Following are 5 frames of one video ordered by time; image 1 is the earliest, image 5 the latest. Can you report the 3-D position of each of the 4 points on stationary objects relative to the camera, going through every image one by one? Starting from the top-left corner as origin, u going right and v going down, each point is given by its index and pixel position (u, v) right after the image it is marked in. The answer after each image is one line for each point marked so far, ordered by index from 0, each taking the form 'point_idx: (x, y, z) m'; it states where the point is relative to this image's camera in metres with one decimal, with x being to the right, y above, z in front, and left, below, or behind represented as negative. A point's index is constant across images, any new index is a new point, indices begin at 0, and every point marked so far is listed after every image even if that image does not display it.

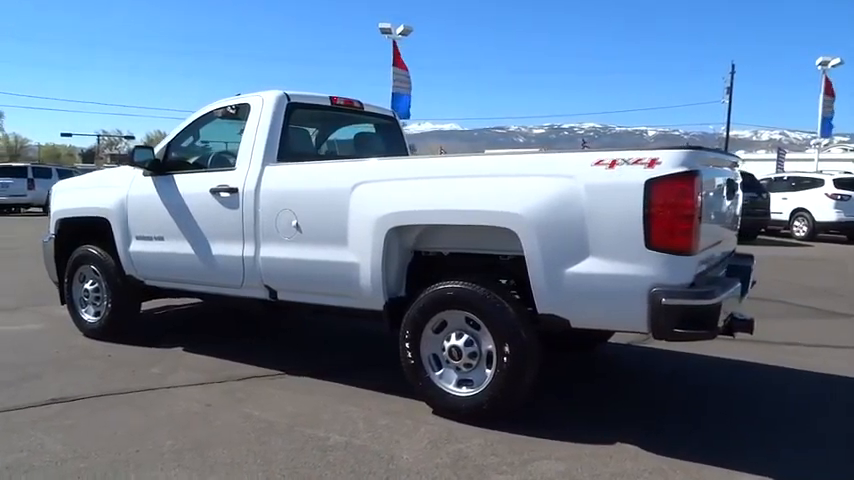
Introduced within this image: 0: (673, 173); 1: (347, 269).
0: (+1.3, +0.4, +4.1) m
1: (-0.5, -0.2, +5.1) m
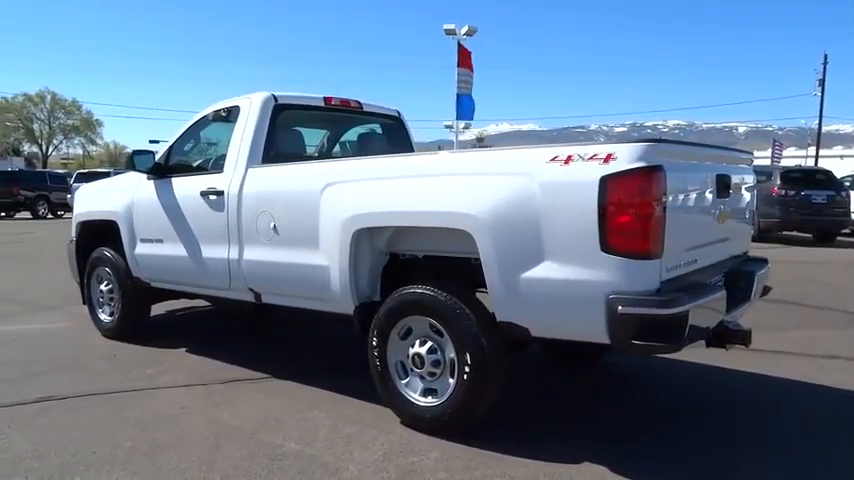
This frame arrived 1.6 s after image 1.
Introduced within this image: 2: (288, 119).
0: (+1.0, +0.4, +3.7) m
1: (-0.7, -0.2, +5.0) m
2: (-1.1, +0.9, +5.9) m
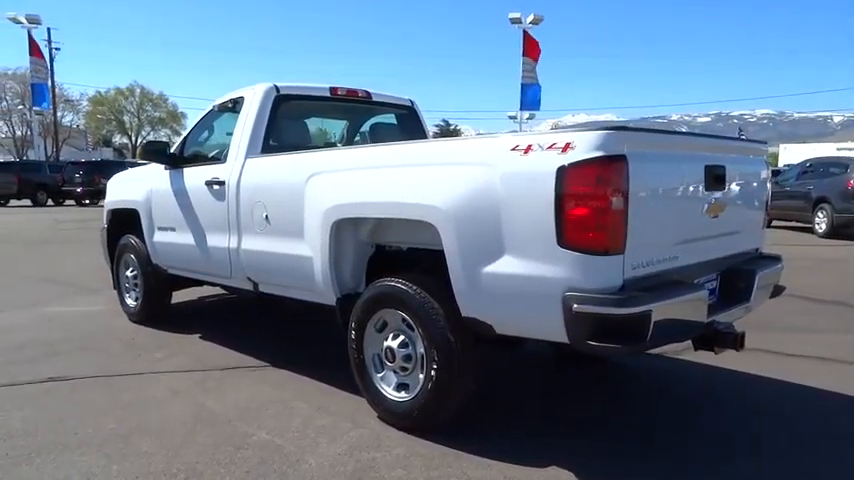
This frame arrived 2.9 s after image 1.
0: (+0.7, +0.4, +3.5) m
1: (-0.8, -0.1, +5.0) m
2: (-1.1, +1.0, +6.0) m
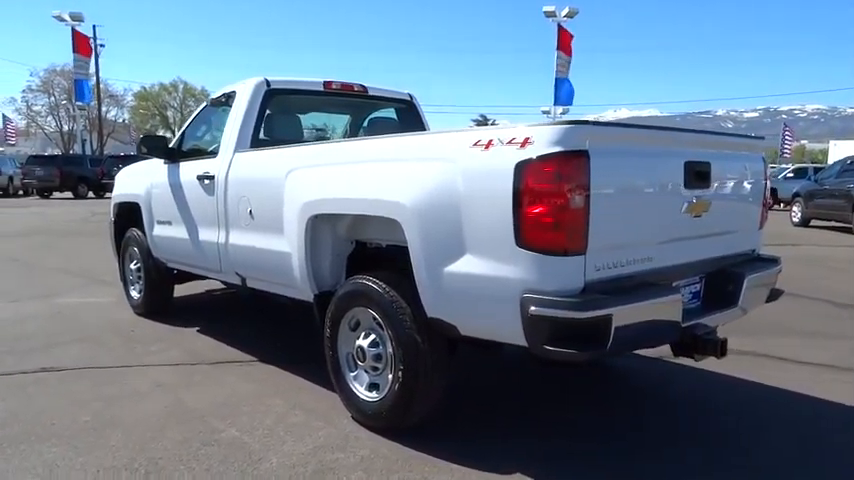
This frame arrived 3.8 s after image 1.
0: (+0.5, +0.4, +3.4) m
1: (-0.9, -0.1, +4.9) m
2: (-1.1, +1.1, +5.9) m
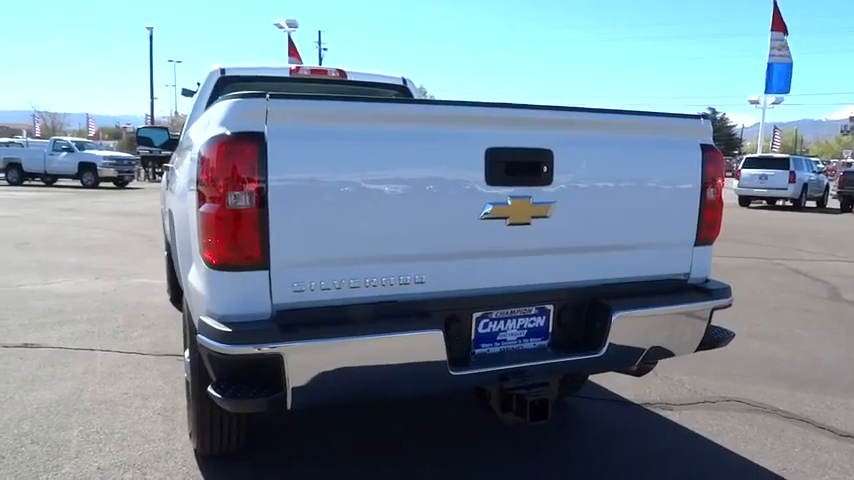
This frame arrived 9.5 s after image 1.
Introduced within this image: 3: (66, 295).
0: (+0.5, +0.4, +3.2) m
1: (-1.0, -0.1, +4.7) m
2: (-1.1, +1.1, +5.7) m
3: (-3.2, -0.7, +6.6) m
